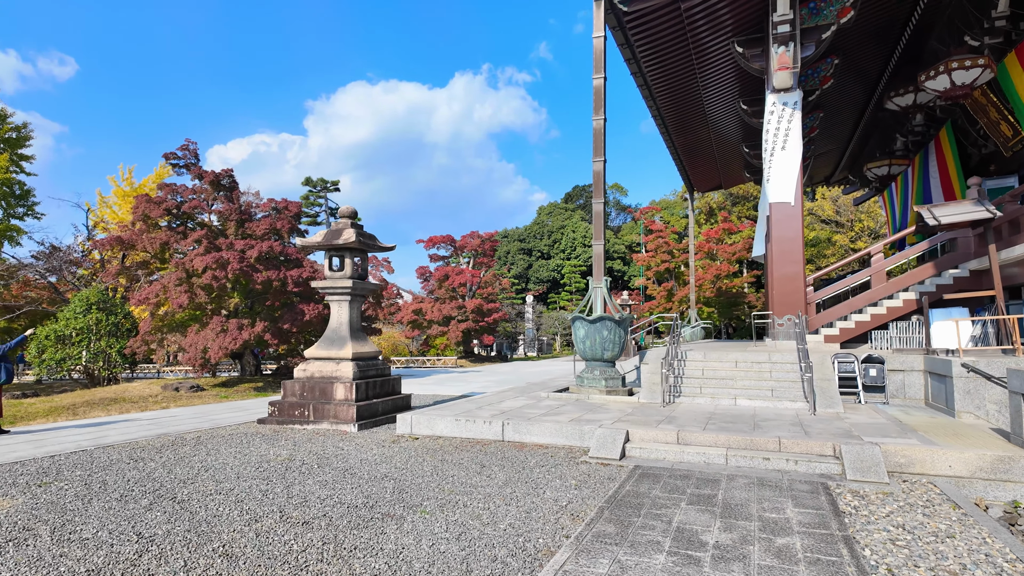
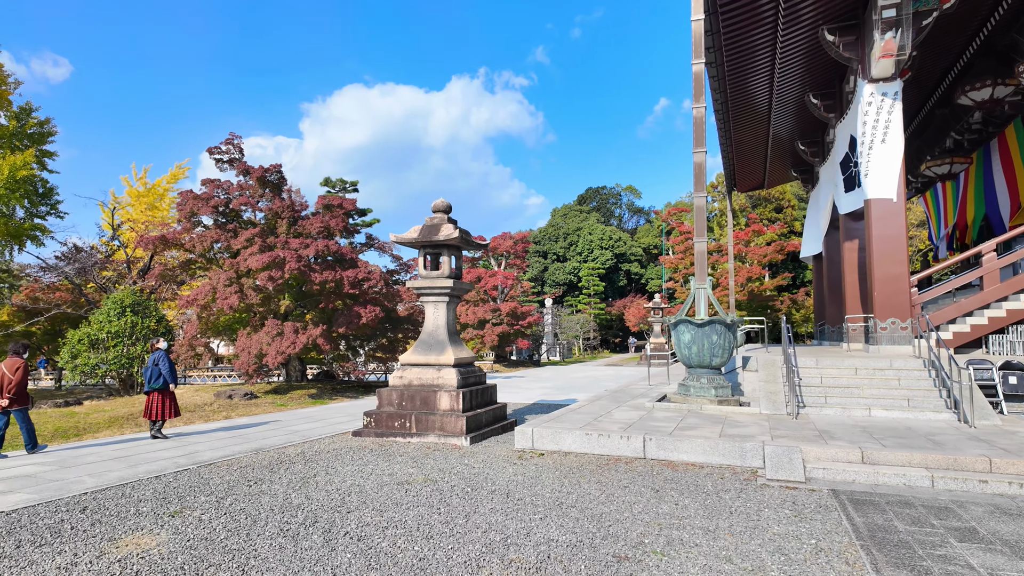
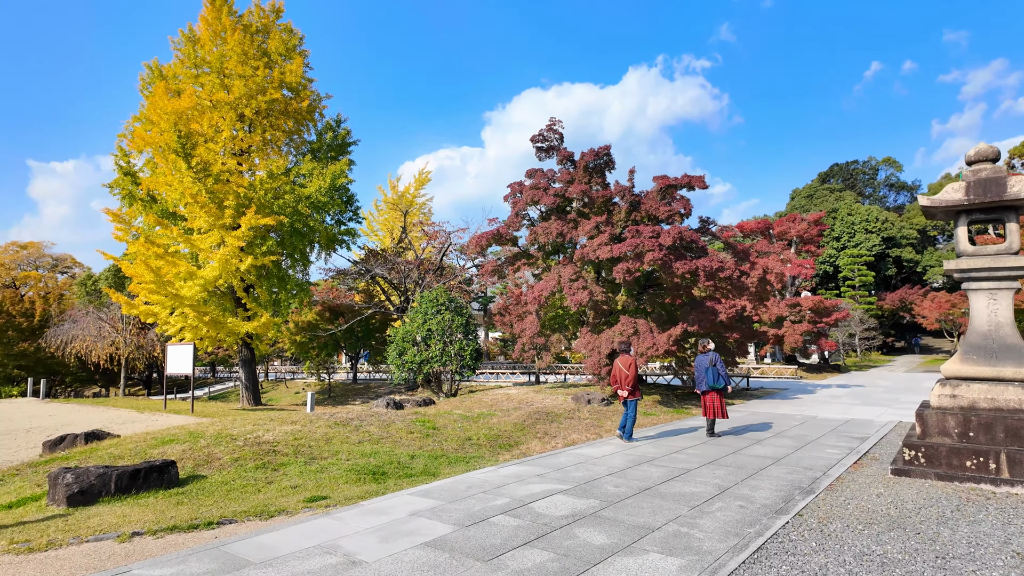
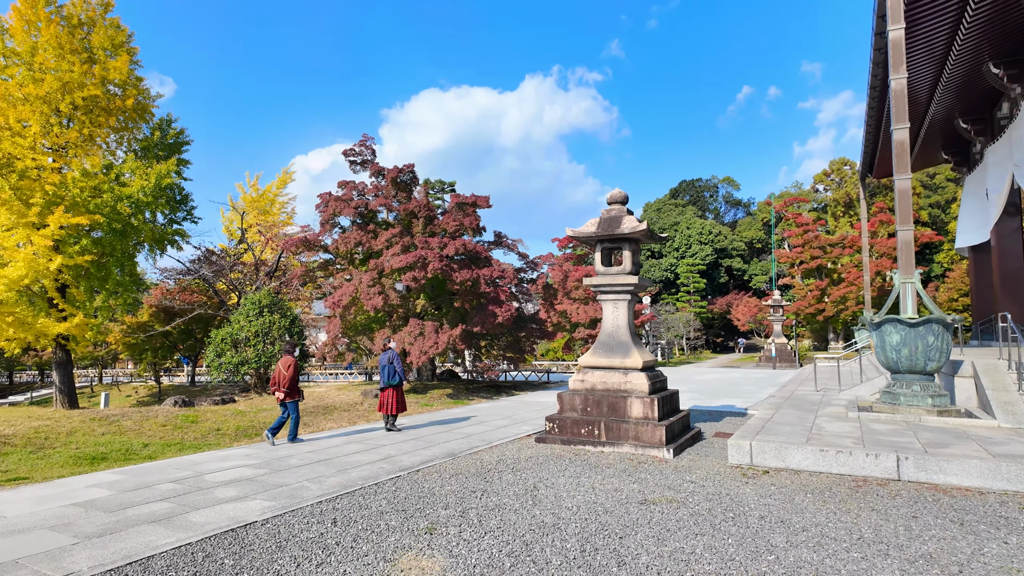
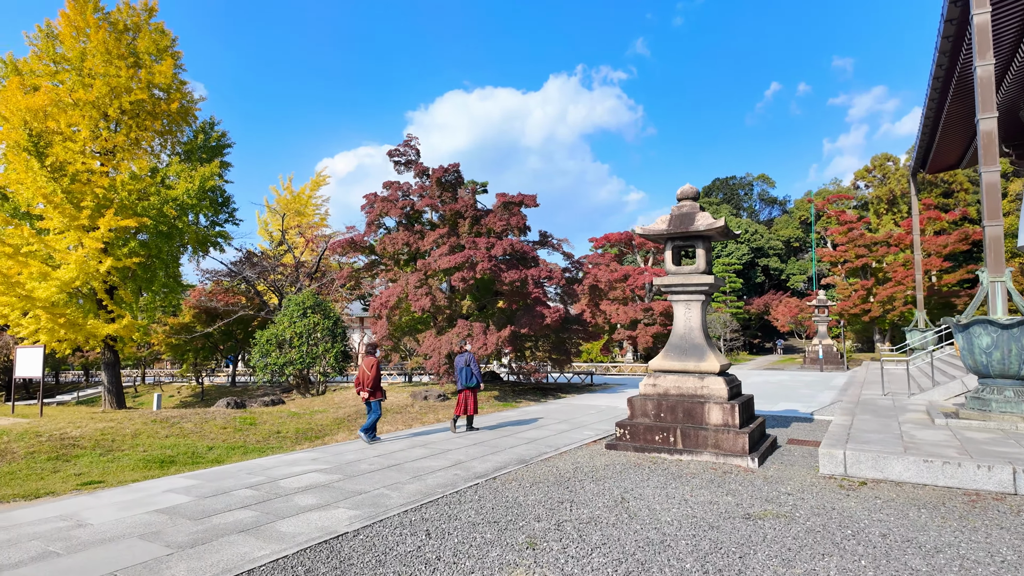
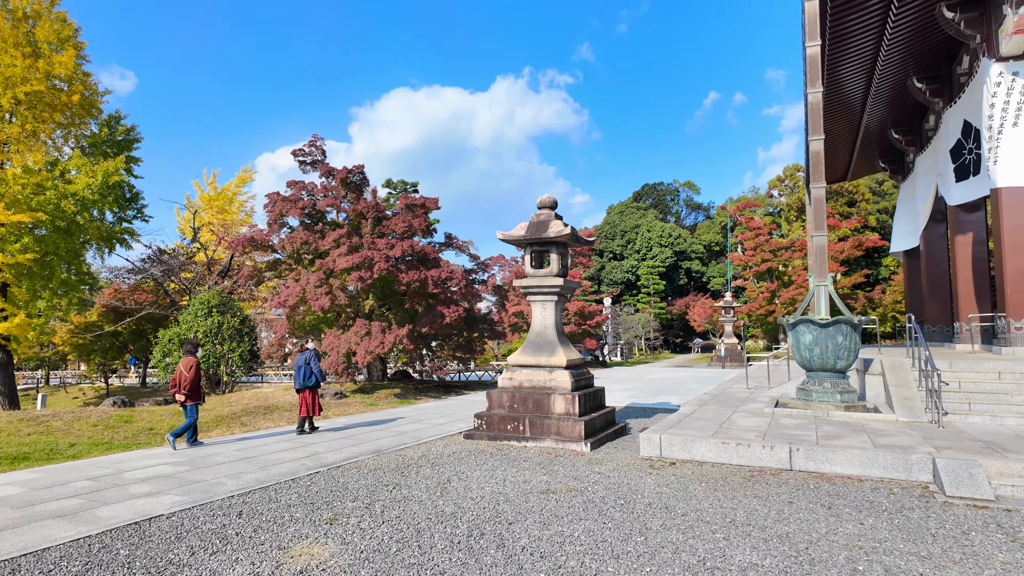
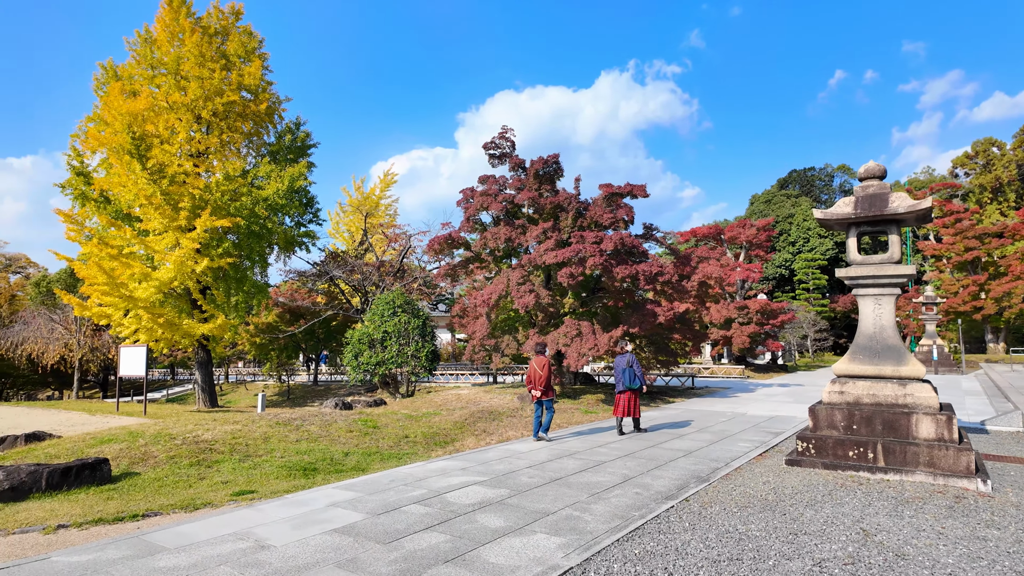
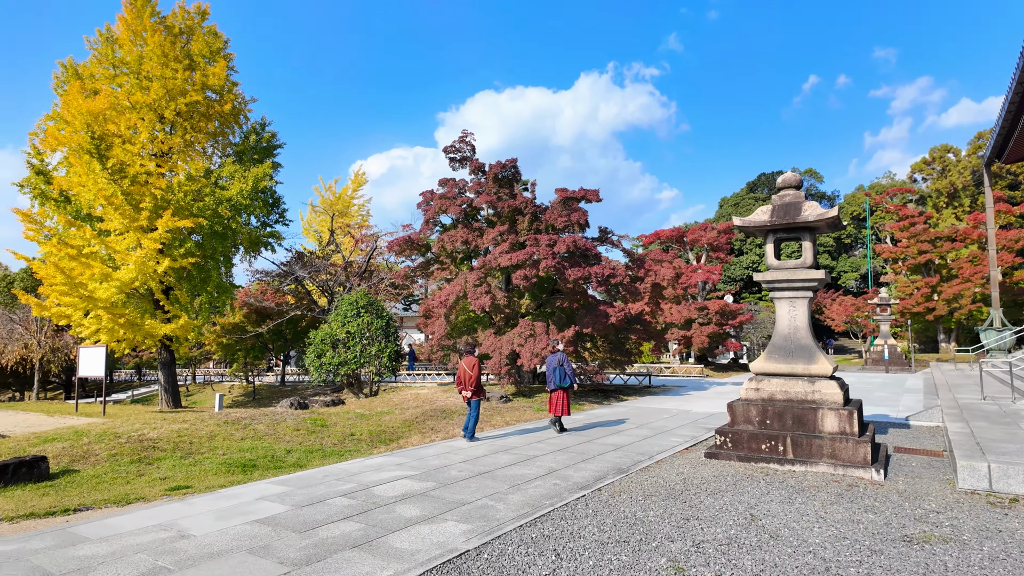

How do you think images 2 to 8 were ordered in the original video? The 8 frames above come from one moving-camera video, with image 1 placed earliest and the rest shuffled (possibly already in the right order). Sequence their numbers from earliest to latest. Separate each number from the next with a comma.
2, 6, 4, 5, 8, 7, 3
